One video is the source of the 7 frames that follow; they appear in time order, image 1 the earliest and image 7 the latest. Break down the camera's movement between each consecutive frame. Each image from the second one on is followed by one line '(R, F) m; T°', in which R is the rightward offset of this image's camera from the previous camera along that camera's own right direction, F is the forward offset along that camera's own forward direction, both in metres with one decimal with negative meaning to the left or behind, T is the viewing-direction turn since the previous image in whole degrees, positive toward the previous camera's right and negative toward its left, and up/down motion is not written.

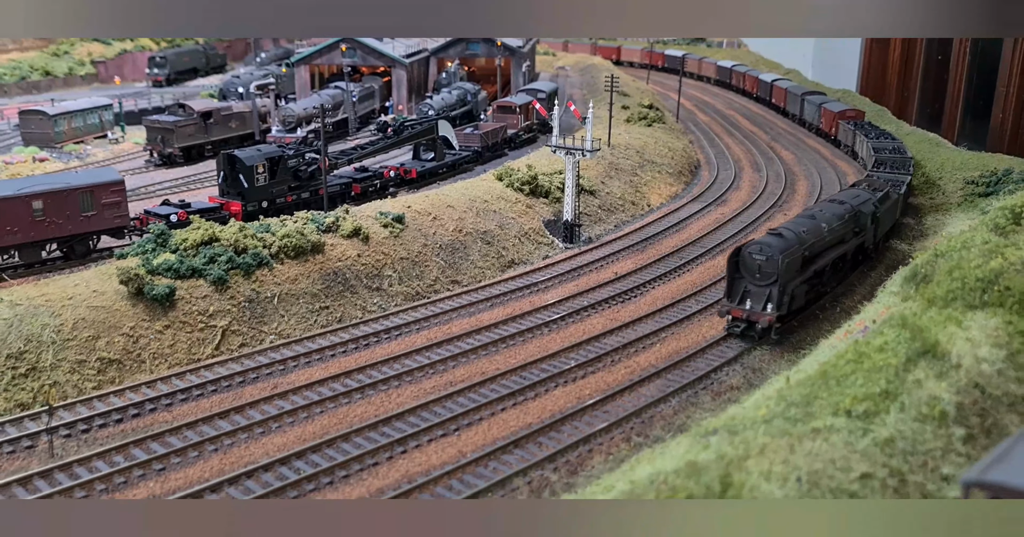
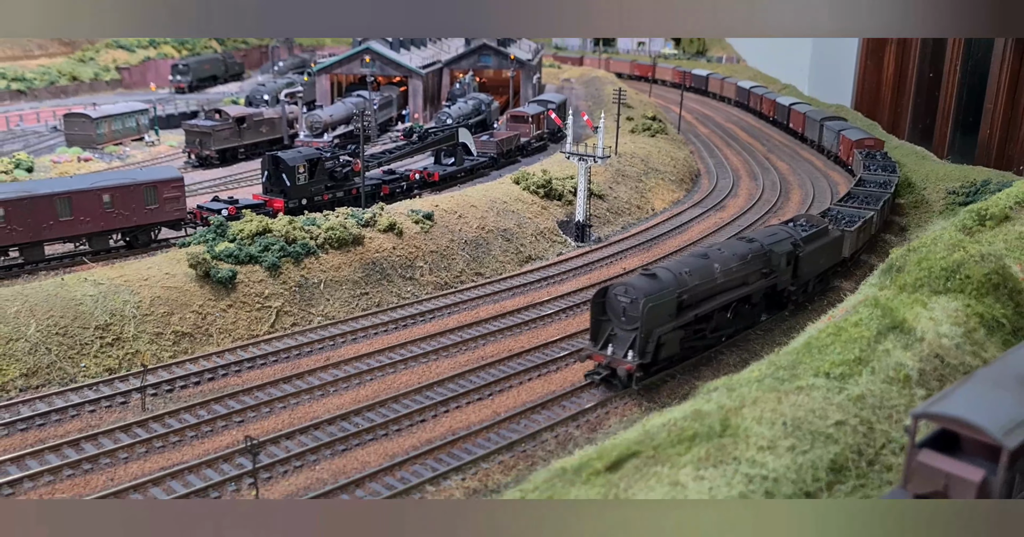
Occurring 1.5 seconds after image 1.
(-0.2, -0.8) m; 0°
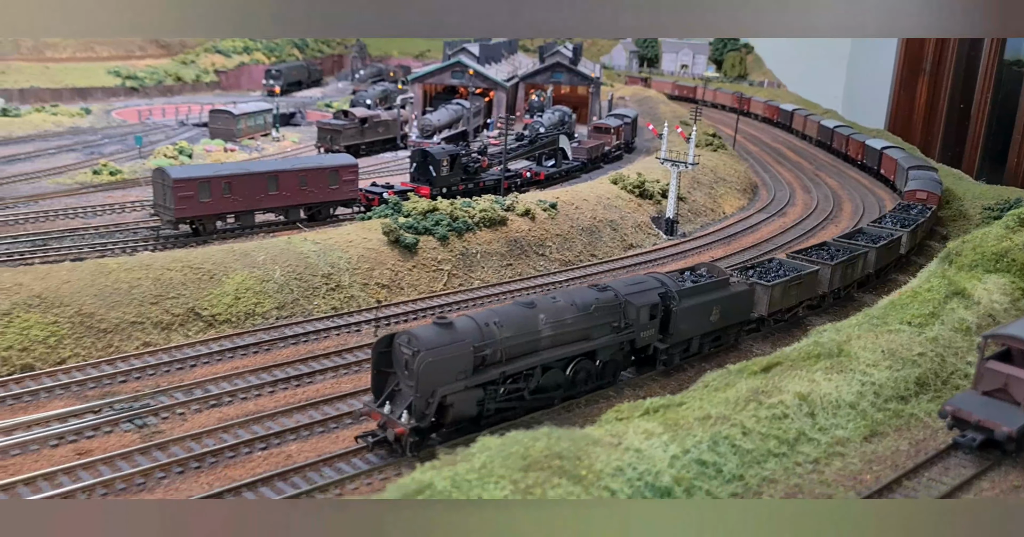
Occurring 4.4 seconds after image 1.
(-1.0, -1.6) m; -1°
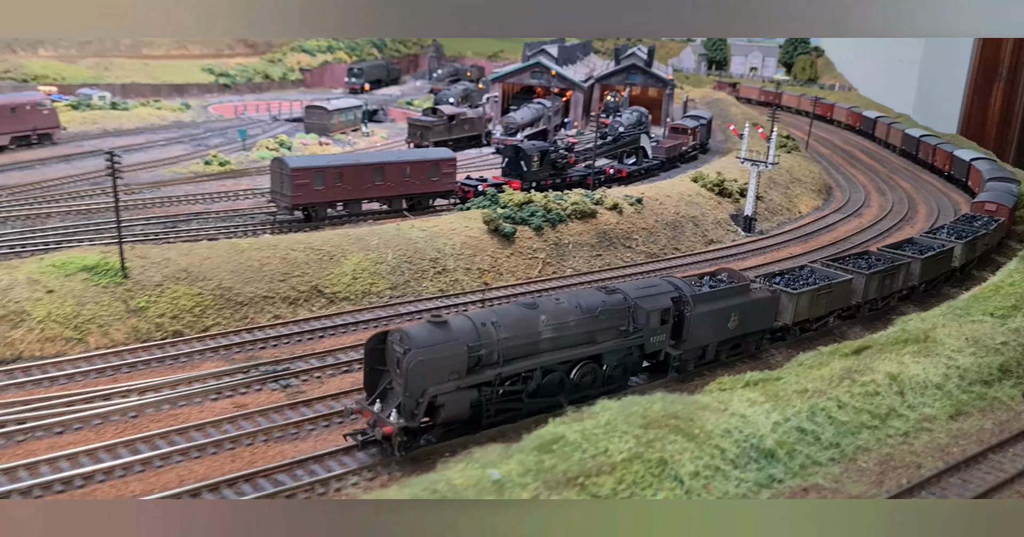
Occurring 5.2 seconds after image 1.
(-0.3, -0.5) m; -3°
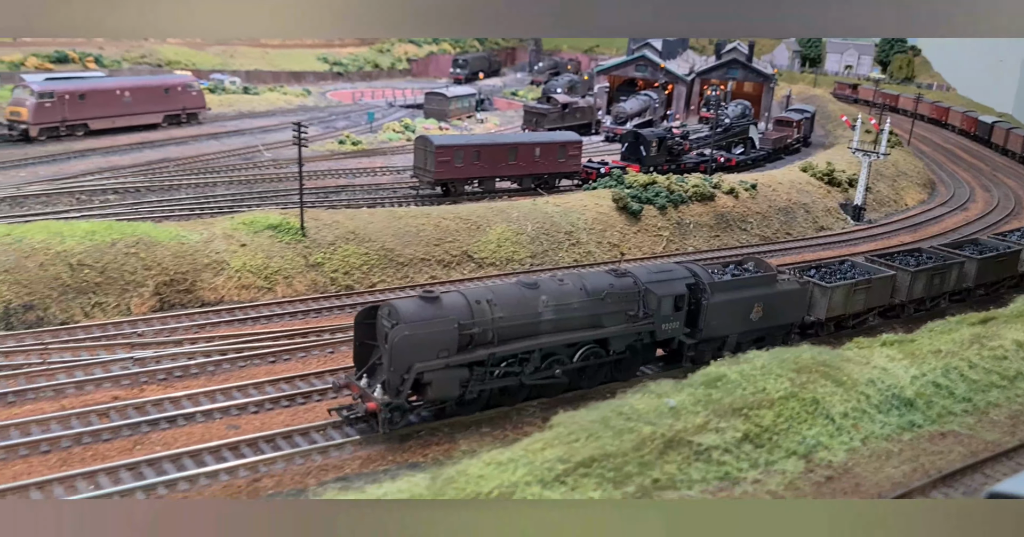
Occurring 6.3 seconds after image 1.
(-0.5, -0.6) m; -4°
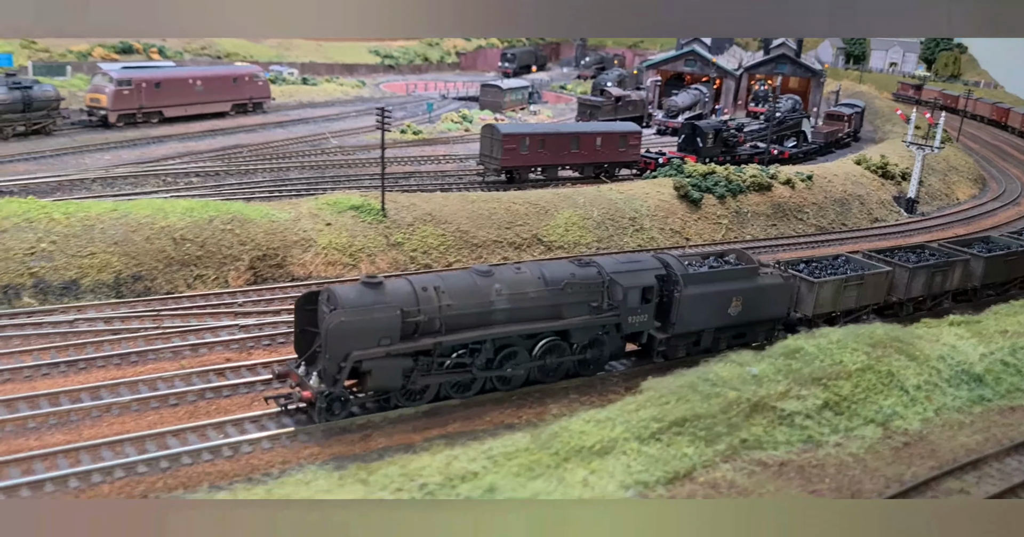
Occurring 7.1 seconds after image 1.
(-0.3, -0.3) m; -2°
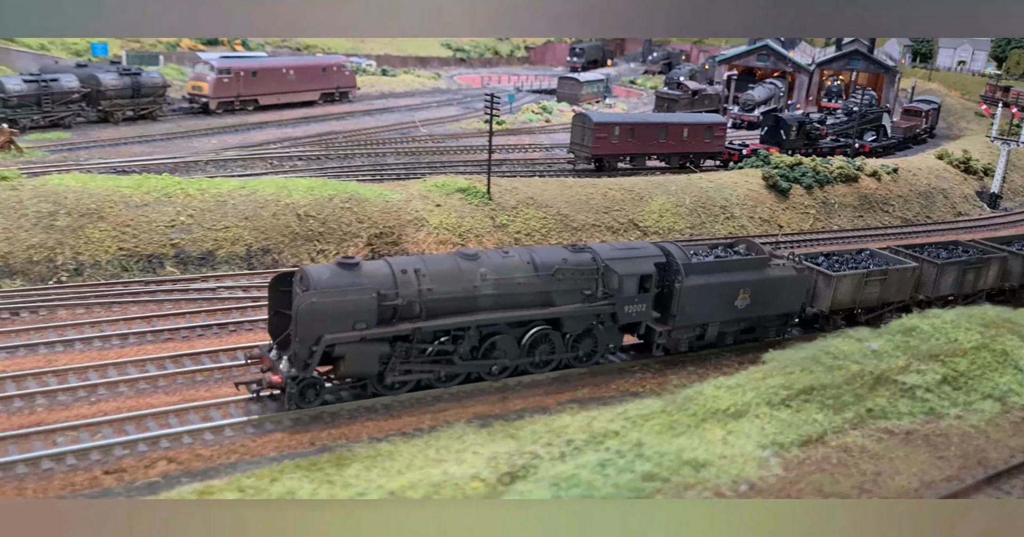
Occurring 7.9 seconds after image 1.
(-0.5, -0.3) m; -3°
